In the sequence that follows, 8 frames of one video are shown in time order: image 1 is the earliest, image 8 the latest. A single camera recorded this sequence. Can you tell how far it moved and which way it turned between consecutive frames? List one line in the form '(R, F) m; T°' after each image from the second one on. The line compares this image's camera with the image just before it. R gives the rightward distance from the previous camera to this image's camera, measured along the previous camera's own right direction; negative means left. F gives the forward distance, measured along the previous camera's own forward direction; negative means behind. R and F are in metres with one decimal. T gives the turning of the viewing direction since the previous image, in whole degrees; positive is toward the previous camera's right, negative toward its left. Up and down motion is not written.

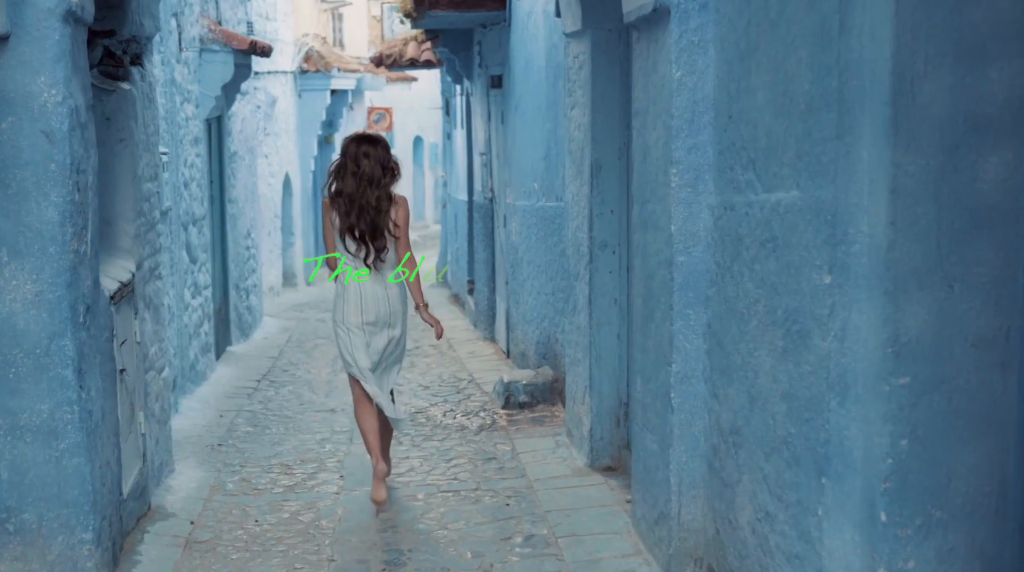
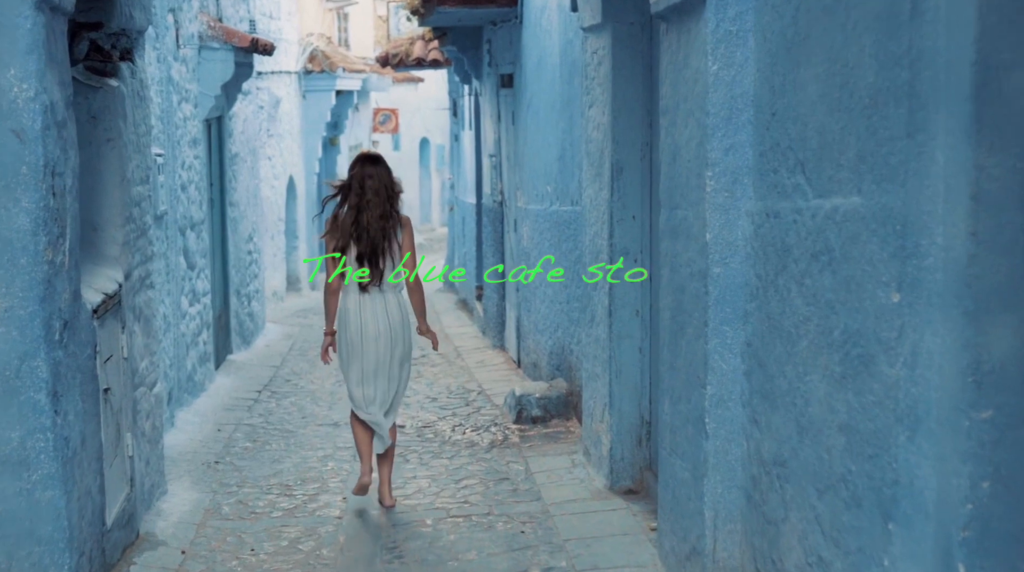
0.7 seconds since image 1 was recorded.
(0.0, +0.4) m; 0°
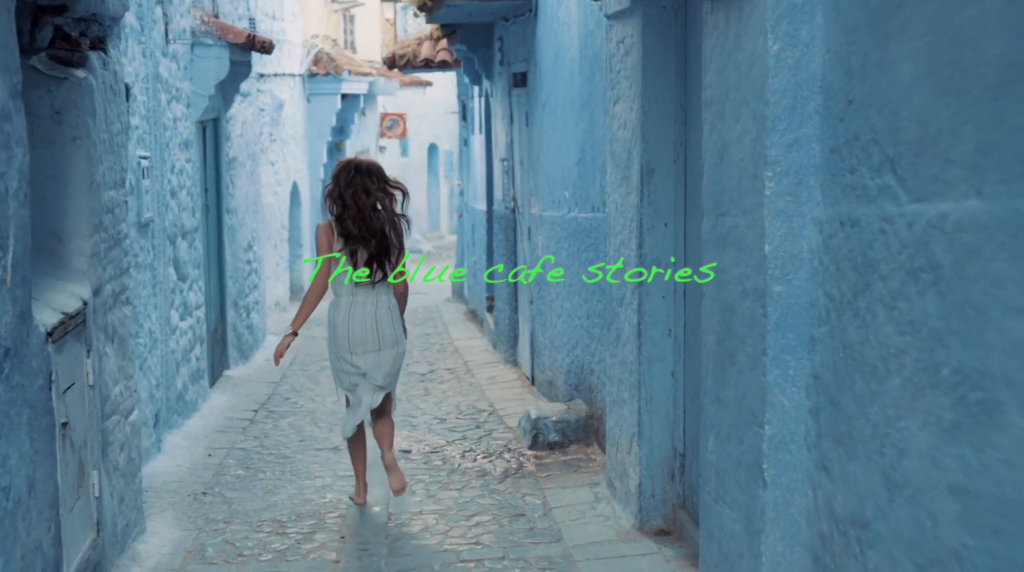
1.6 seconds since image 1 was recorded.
(0.0, +0.7) m; 0°
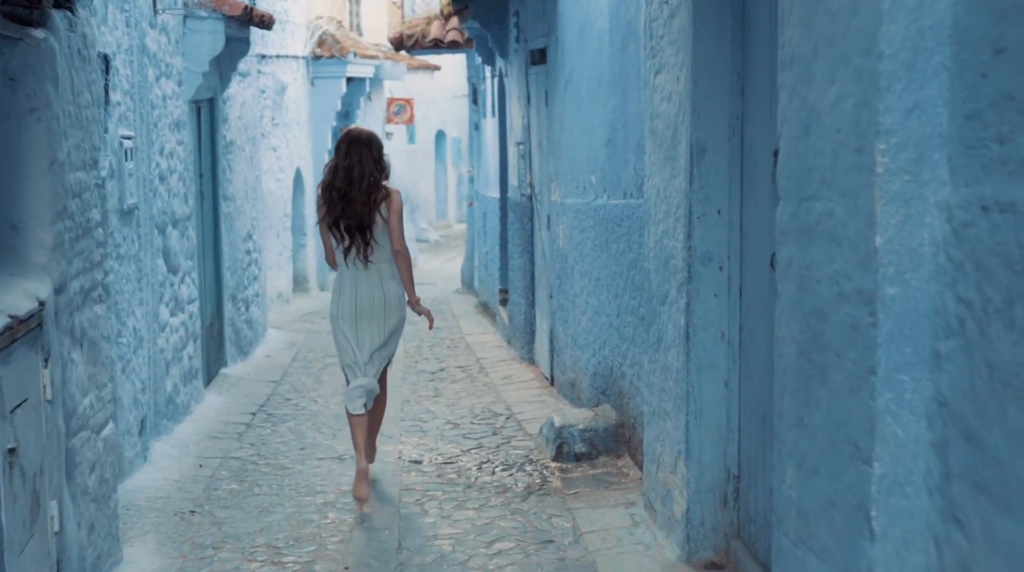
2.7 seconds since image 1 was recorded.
(-0.1, +0.7) m; 0°
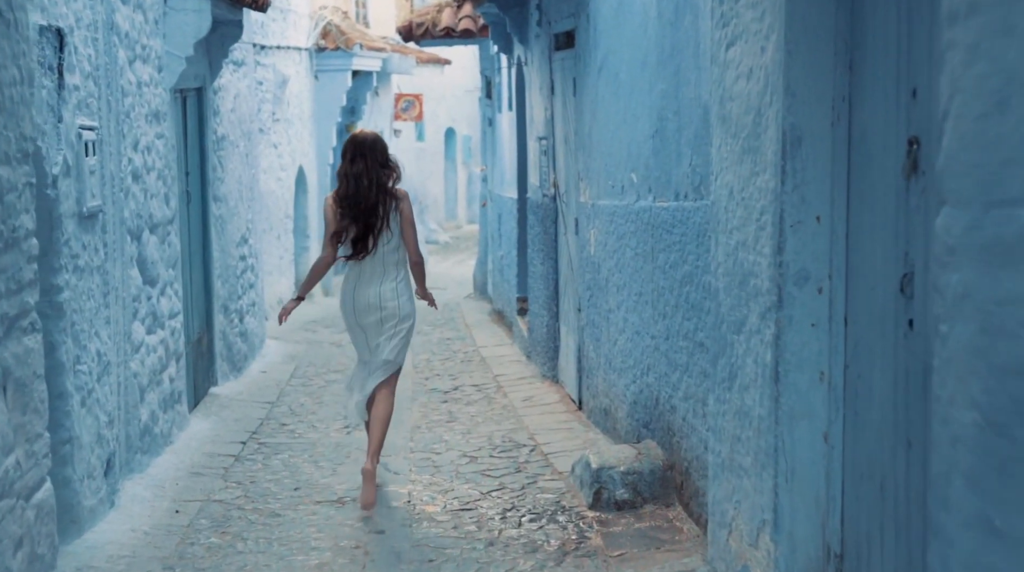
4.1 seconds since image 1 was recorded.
(-0.1, +1.1) m; 0°
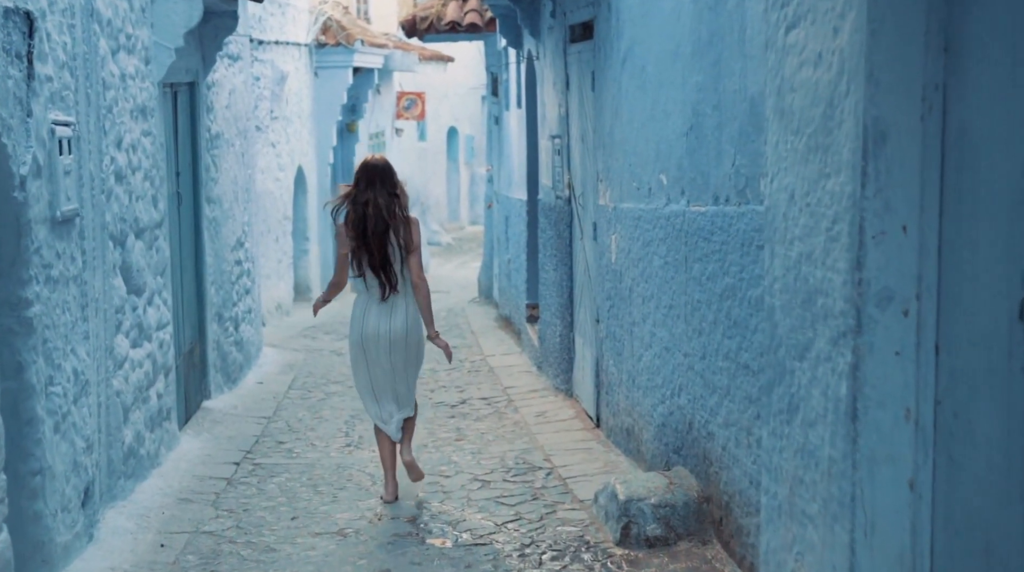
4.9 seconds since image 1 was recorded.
(-0.1, +0.6) m; 0°
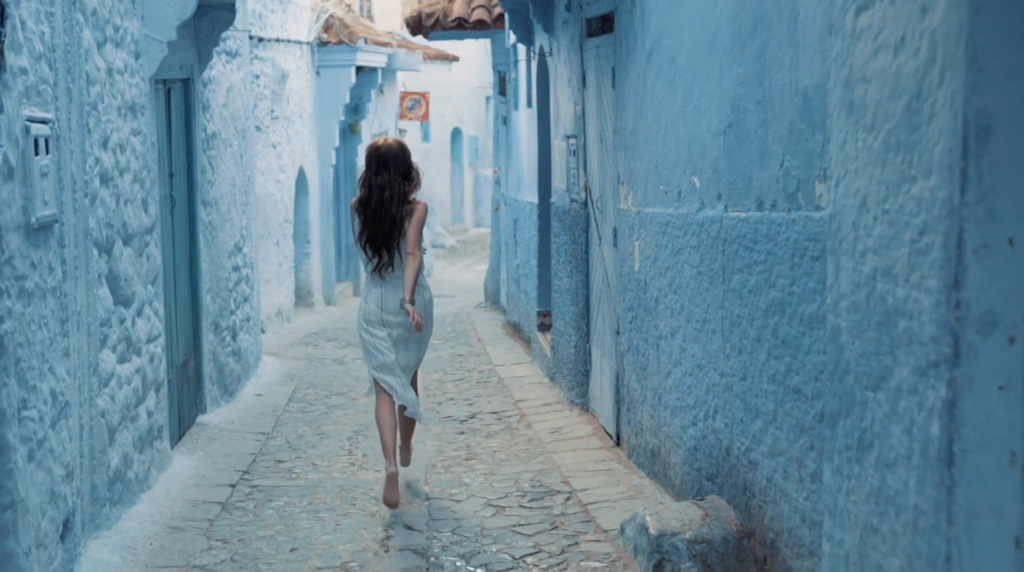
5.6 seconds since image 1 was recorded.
(-0.1, +0.5) m; 0°
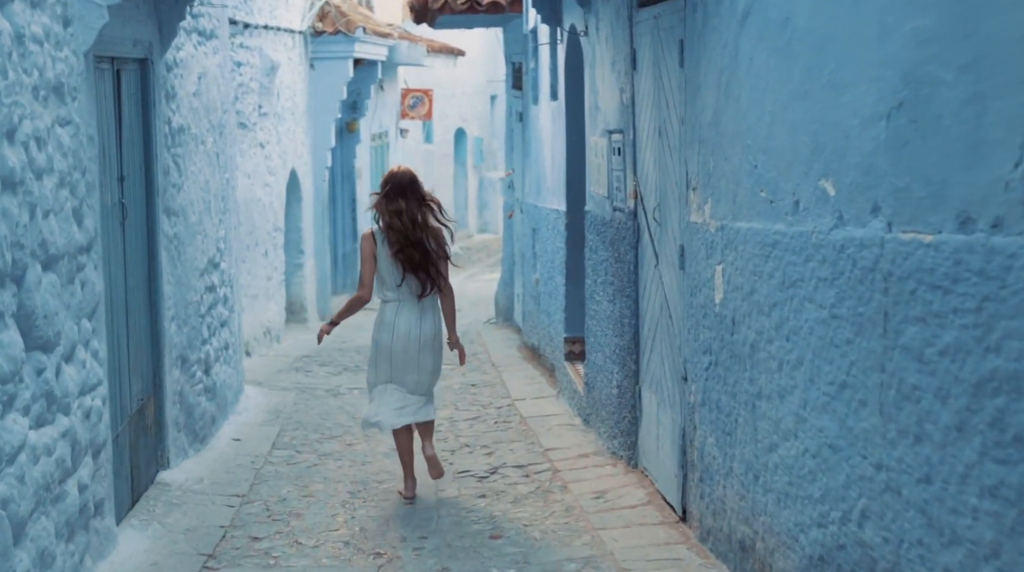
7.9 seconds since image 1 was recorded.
(-0.2, +1.6) m; 0°
